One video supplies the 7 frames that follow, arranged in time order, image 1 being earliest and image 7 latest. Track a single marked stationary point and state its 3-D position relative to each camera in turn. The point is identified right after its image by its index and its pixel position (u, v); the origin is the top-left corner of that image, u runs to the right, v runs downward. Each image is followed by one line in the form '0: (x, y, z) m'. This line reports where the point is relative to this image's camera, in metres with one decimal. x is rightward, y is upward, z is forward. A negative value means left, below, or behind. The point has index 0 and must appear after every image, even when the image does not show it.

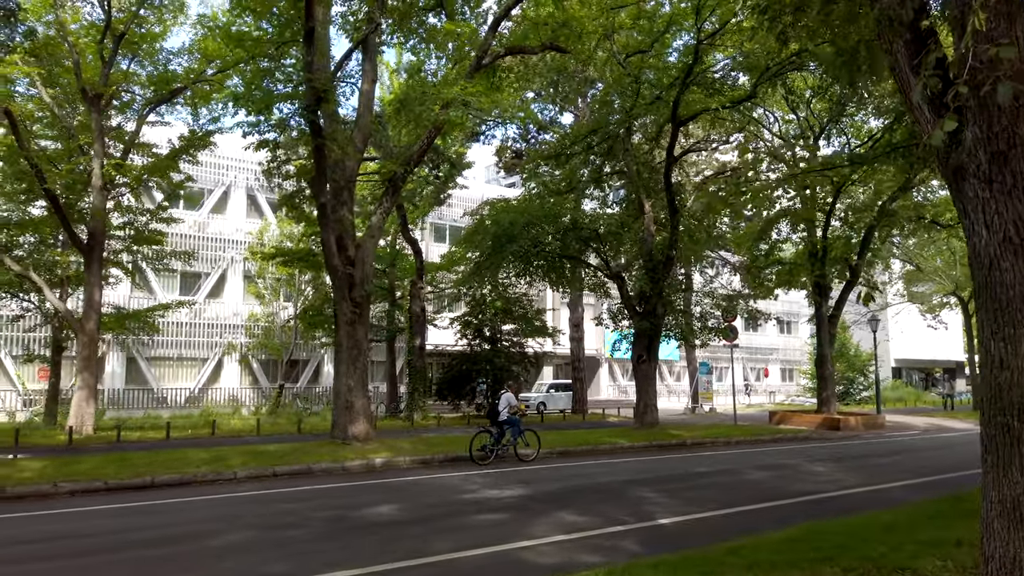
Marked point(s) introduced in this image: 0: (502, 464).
0: (-0.2, -3.2, +13.9) m
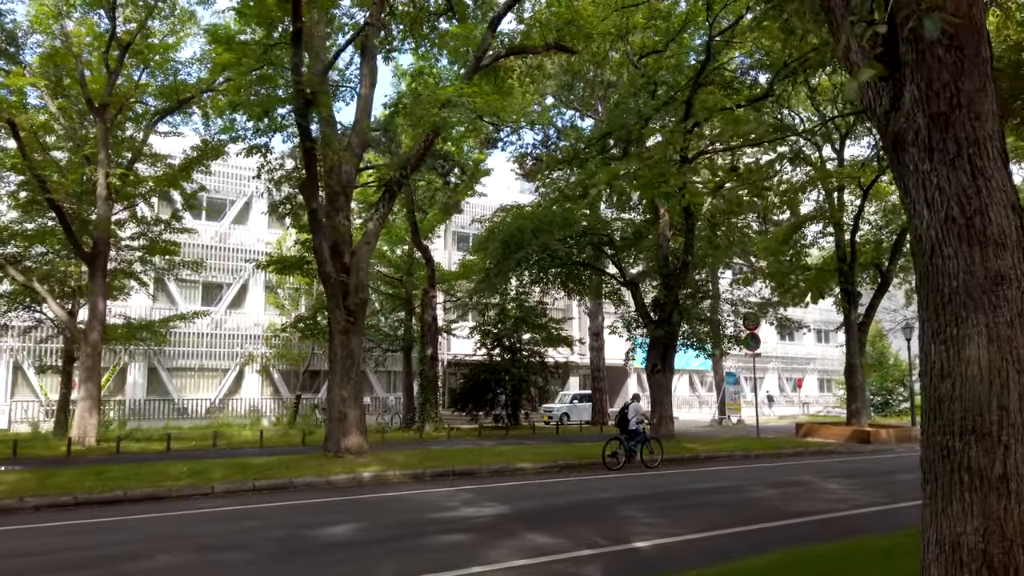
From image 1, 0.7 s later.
0: (-0.3, -3.3, +13.3) m
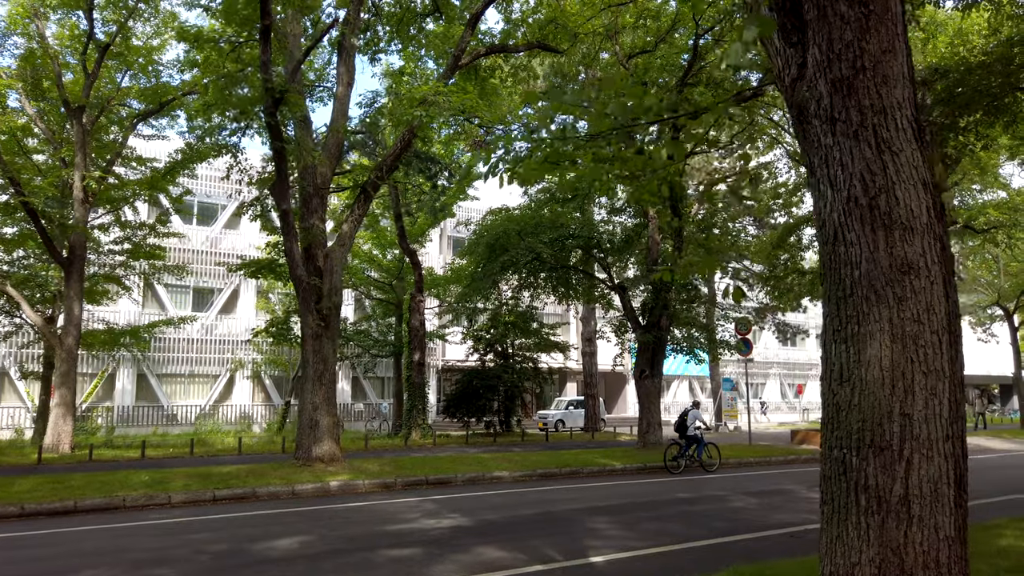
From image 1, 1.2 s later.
0: (-0.7, -3.4, +13.0) m
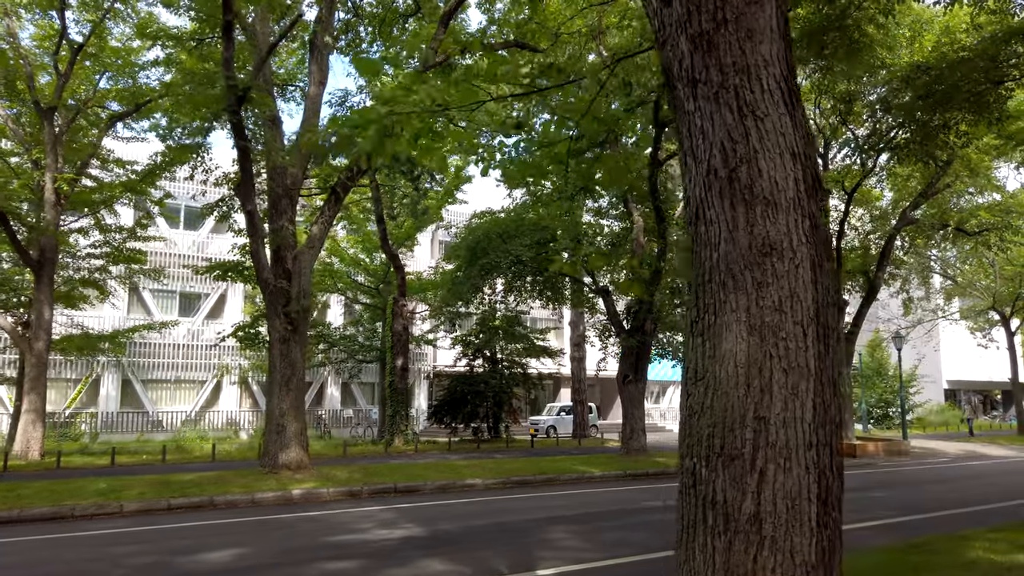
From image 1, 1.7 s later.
0: (-1.2, -3.4, +12.6) m
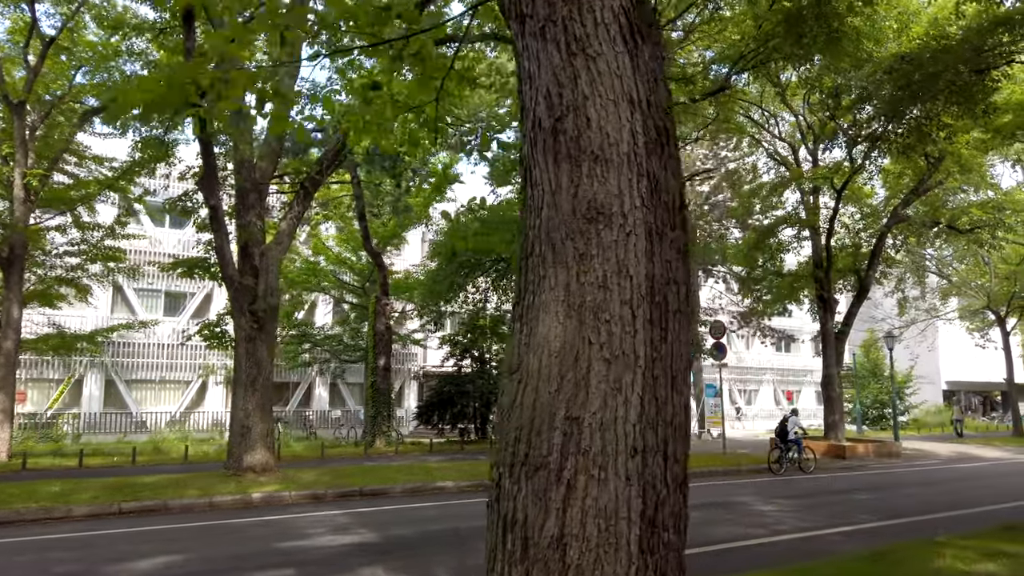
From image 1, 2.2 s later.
0: (-1.7, -3.4, +12.2) m
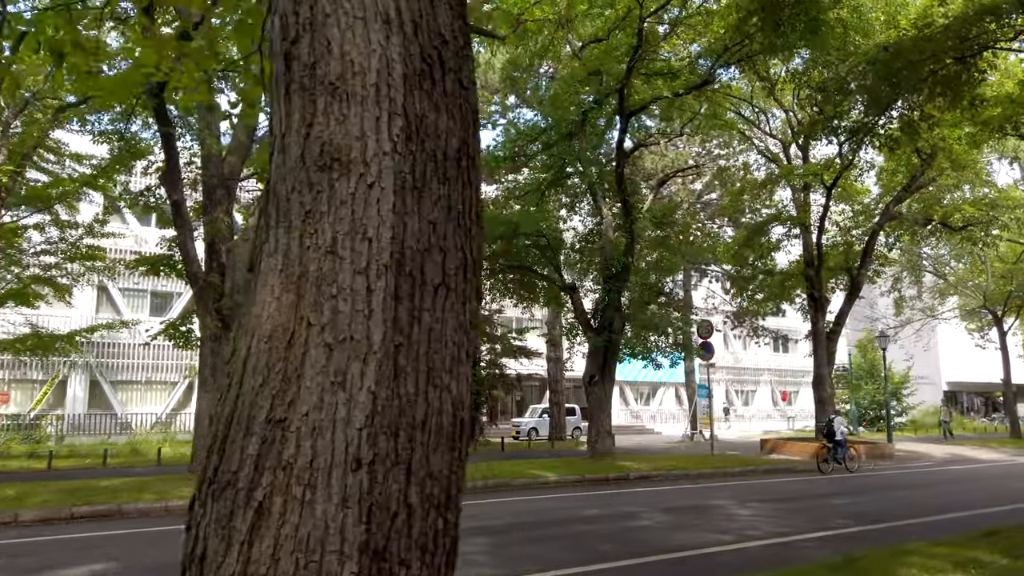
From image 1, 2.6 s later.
0: (-2.1, -3.4, +11.9) m
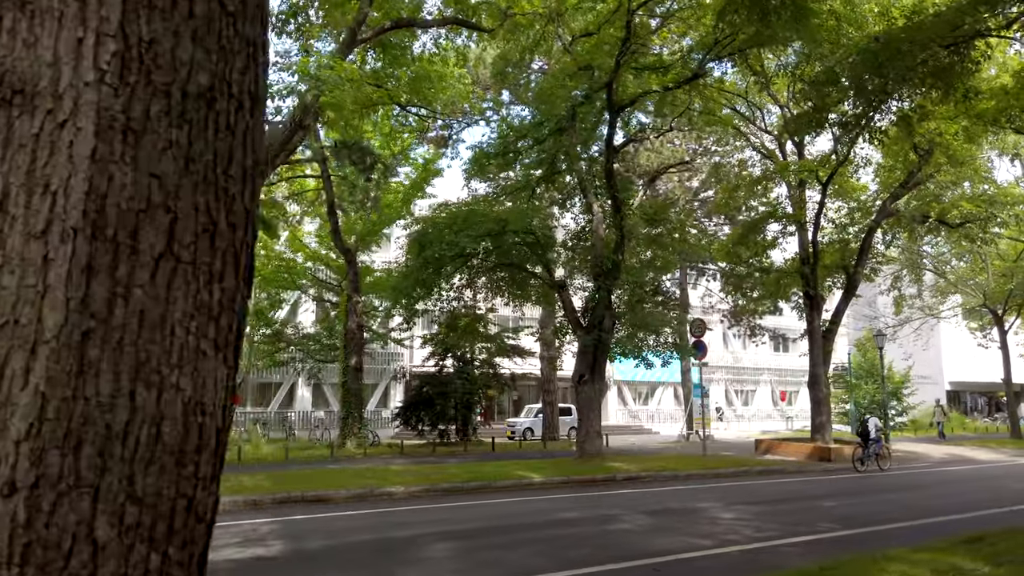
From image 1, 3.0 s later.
0: (-2.4, -3.3, +11.6) m
